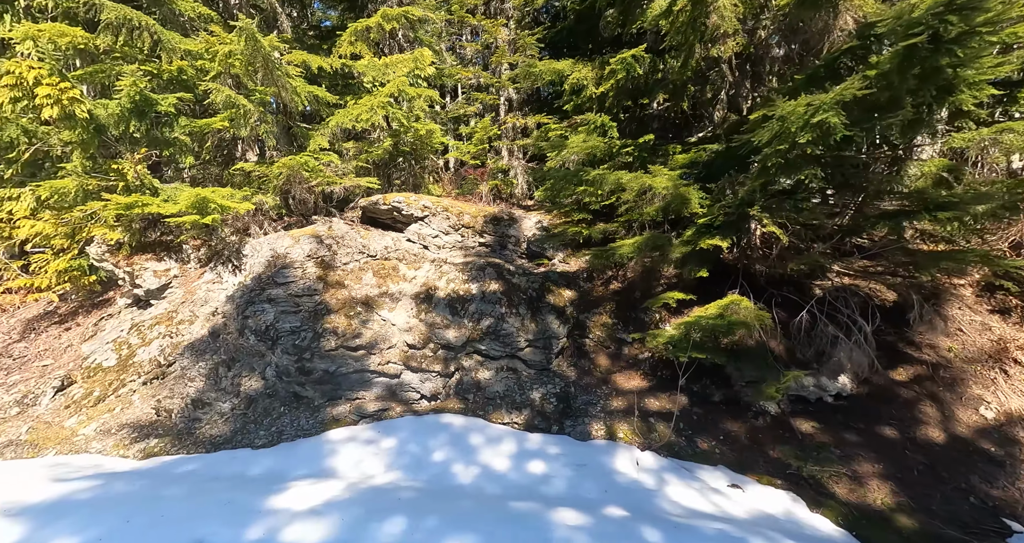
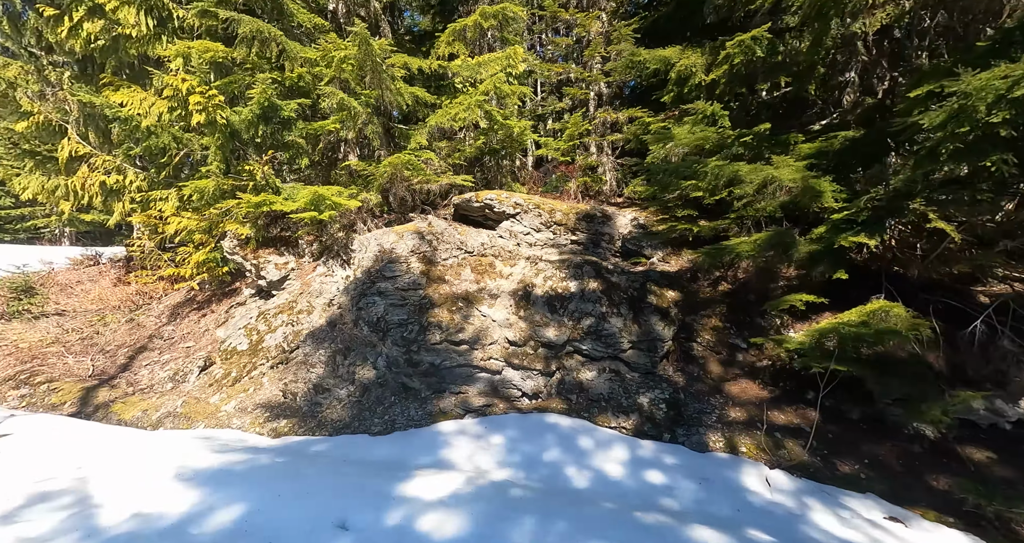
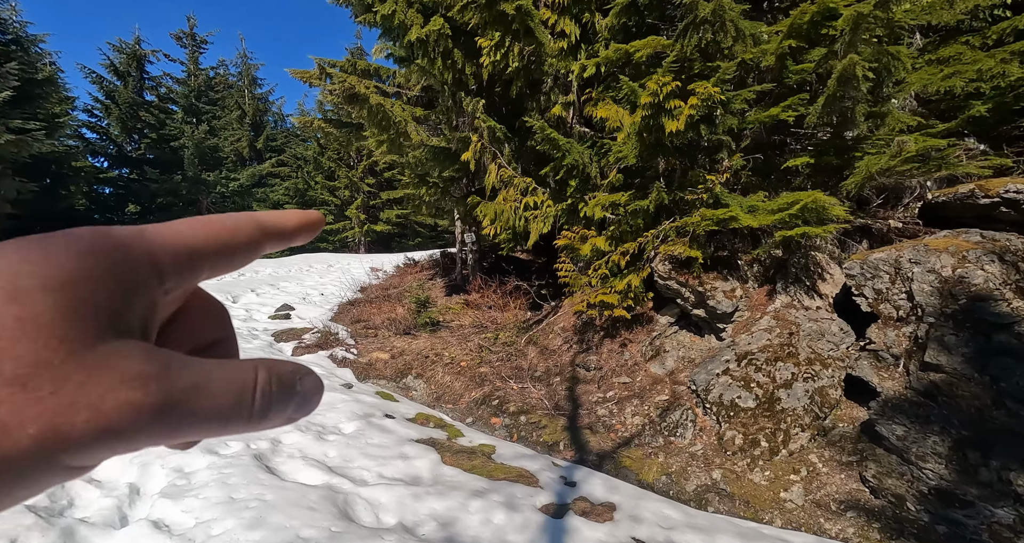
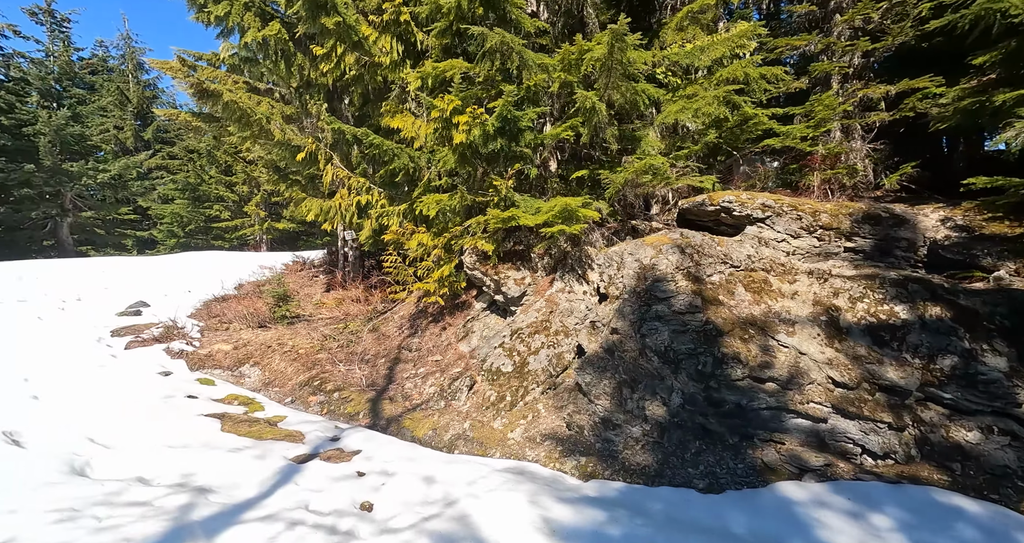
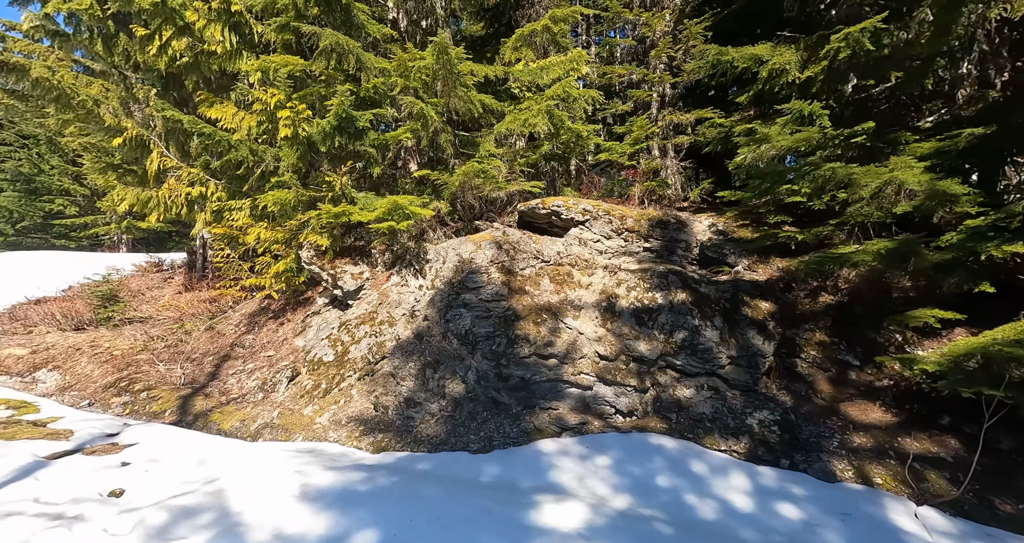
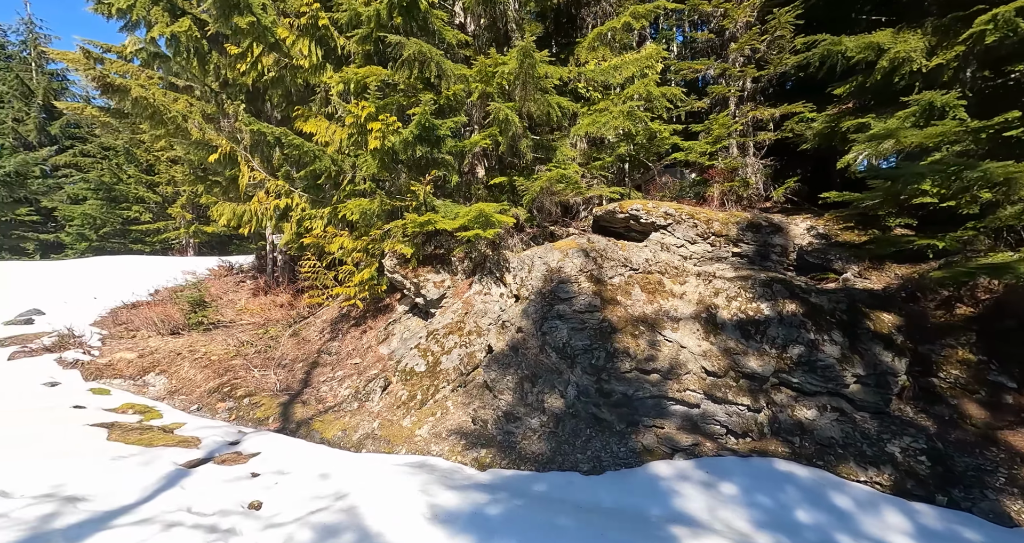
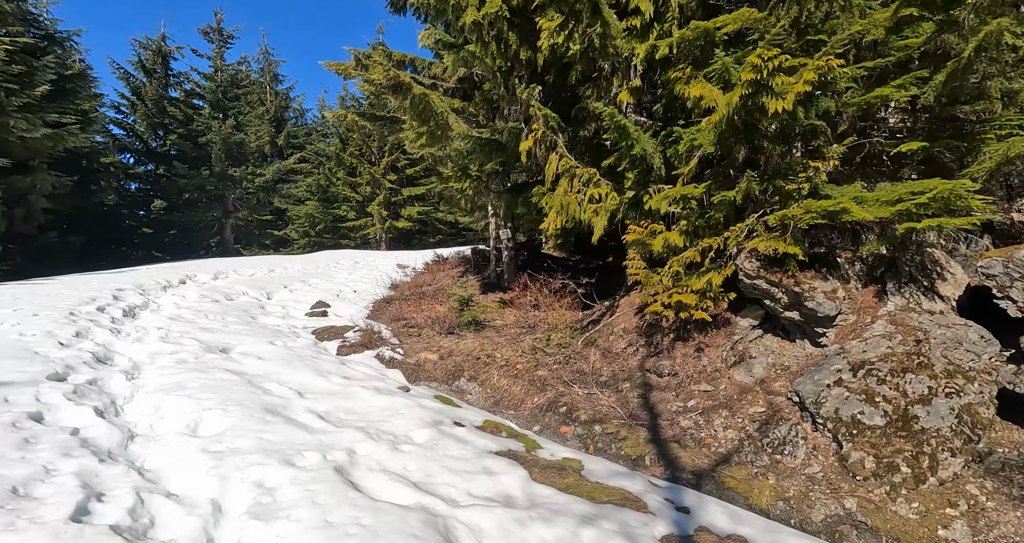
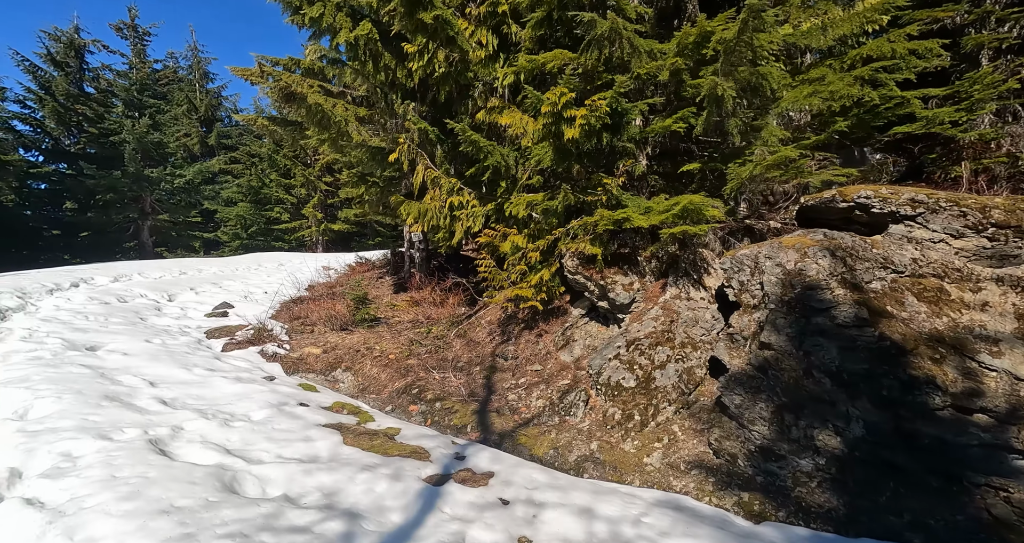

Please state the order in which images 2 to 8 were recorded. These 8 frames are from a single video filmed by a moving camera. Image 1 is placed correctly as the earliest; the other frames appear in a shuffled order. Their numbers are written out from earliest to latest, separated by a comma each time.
2, 5, 6, 4, 8, 3, 7
